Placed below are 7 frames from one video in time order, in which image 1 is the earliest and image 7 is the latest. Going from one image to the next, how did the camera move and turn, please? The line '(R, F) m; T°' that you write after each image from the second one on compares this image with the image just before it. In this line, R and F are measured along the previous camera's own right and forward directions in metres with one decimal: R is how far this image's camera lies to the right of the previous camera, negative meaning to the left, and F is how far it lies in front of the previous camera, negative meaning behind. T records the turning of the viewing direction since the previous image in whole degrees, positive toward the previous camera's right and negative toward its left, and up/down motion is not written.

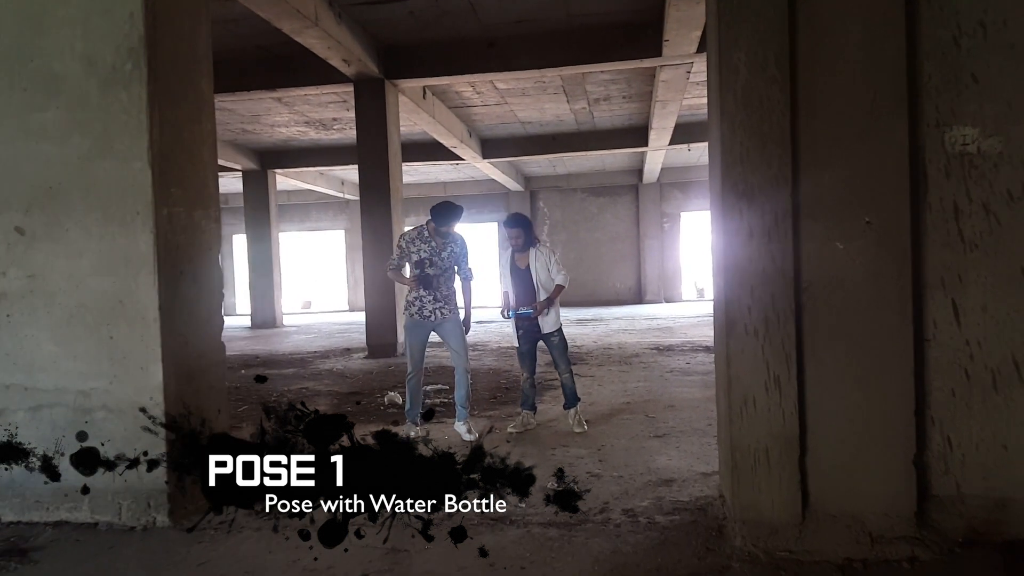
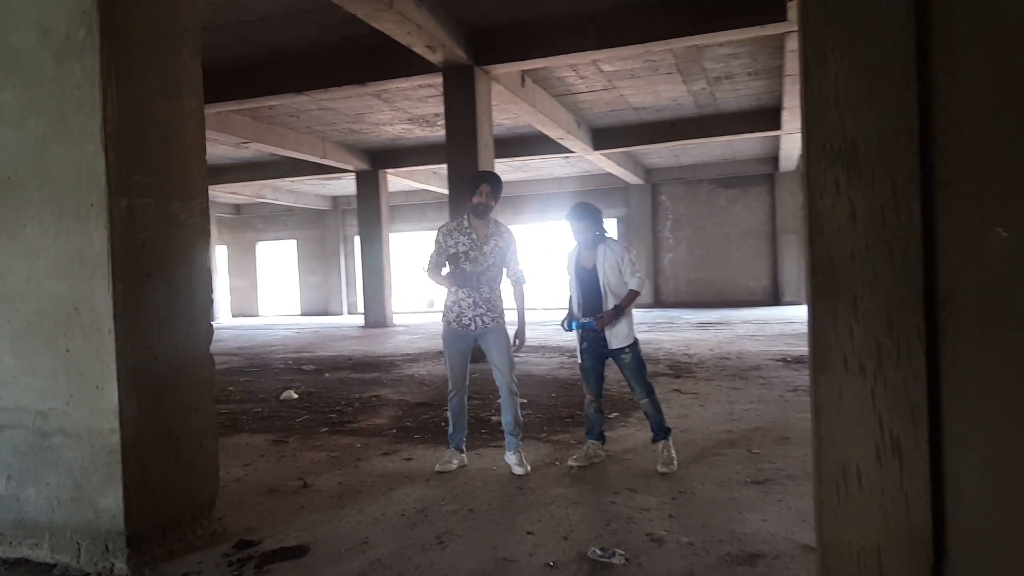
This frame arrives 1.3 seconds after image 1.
(+0.4, +0.8) m; -11°
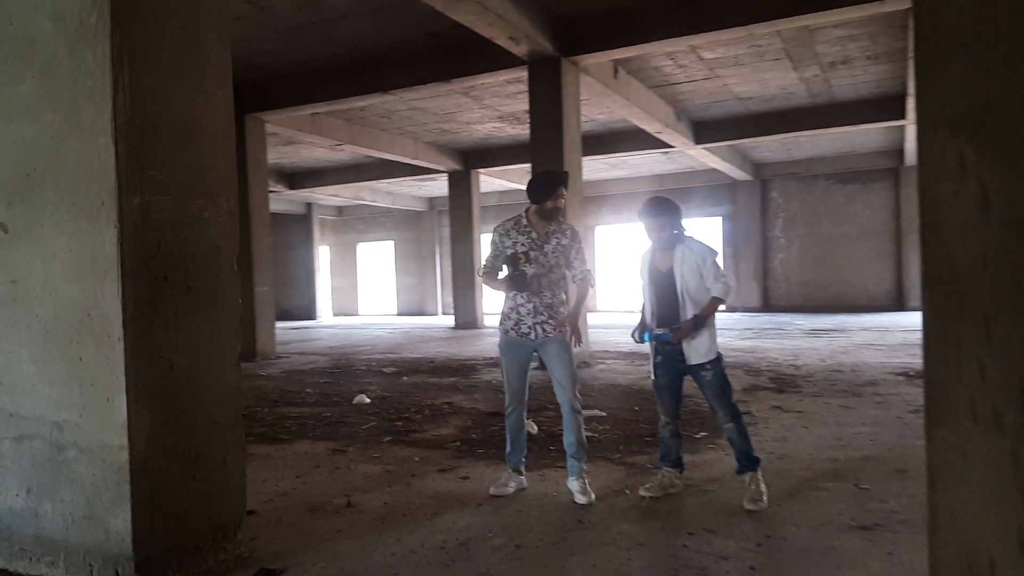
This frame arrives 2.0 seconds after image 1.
(+0.2, +0.4) m; -8°
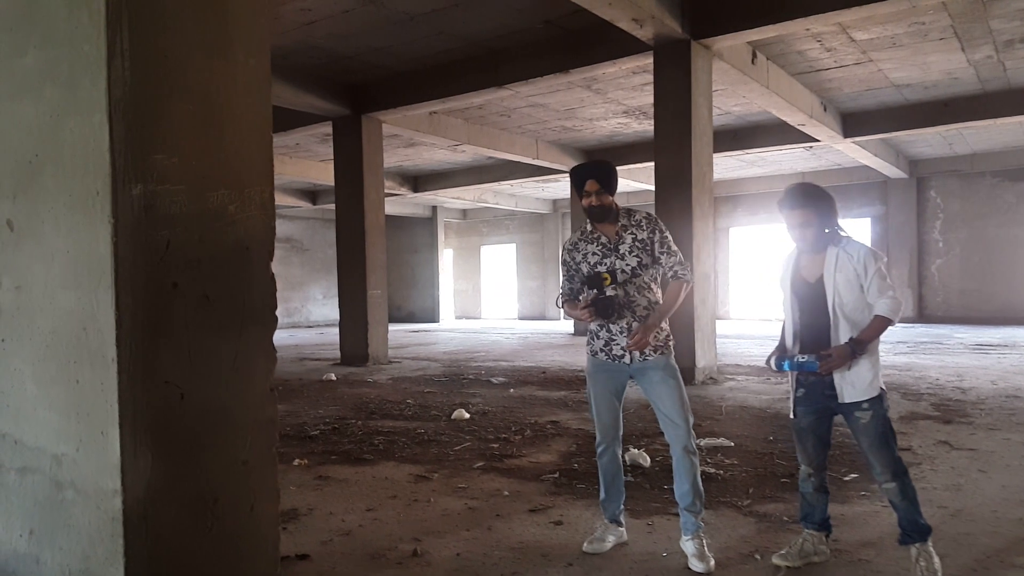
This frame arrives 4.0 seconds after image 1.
(+0.1, +0.6) m; -10°
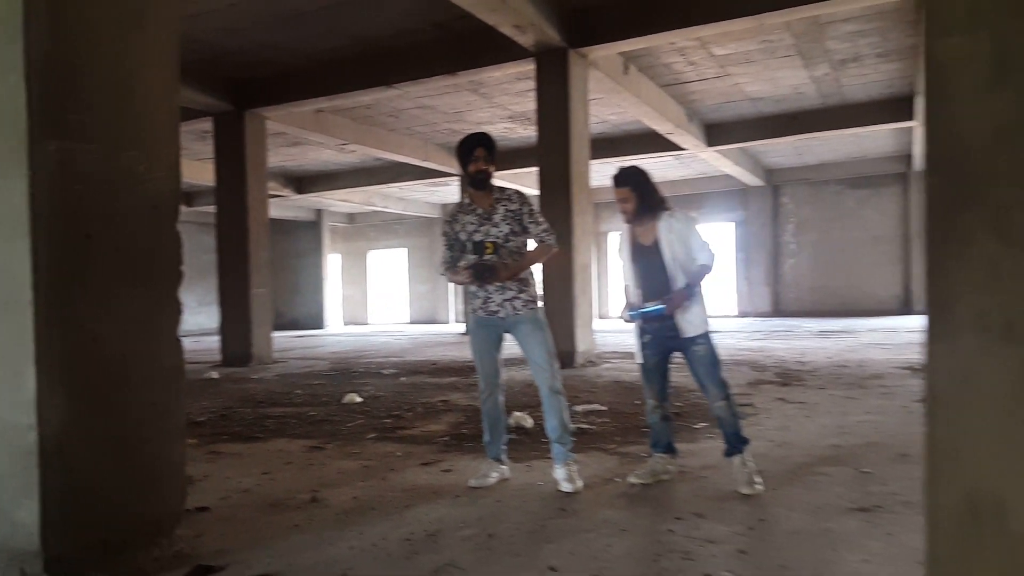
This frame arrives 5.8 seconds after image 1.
(0.0, -0.4) m; +9°
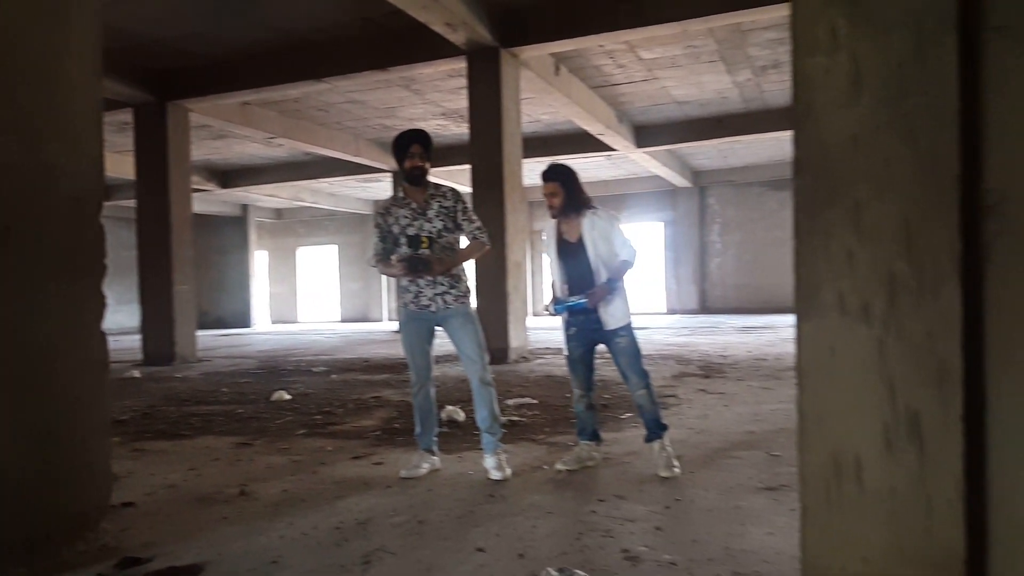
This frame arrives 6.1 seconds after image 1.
(0.0, -0.1) m; +5°
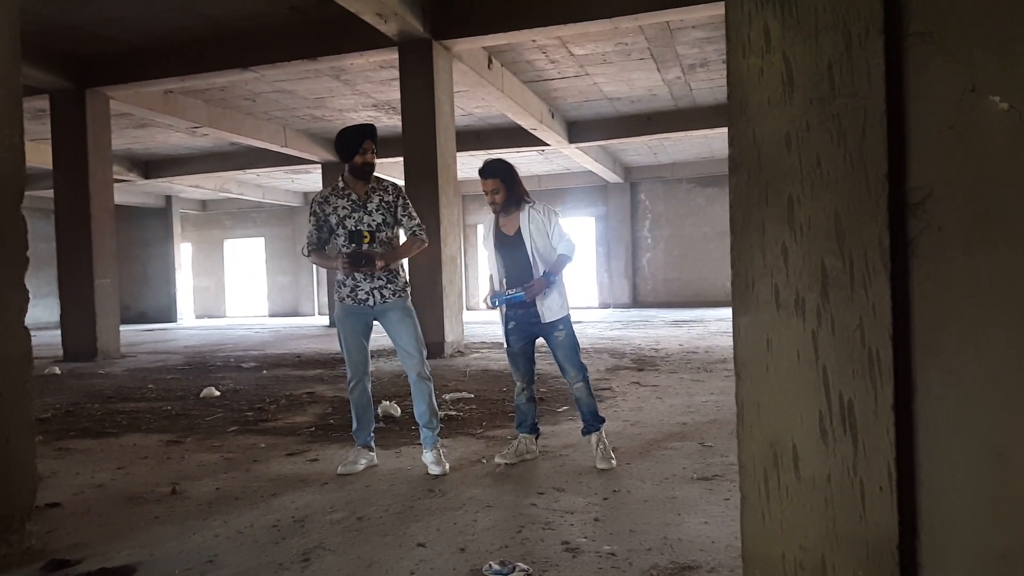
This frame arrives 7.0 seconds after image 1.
(0.0, 0.0) m; +5°
